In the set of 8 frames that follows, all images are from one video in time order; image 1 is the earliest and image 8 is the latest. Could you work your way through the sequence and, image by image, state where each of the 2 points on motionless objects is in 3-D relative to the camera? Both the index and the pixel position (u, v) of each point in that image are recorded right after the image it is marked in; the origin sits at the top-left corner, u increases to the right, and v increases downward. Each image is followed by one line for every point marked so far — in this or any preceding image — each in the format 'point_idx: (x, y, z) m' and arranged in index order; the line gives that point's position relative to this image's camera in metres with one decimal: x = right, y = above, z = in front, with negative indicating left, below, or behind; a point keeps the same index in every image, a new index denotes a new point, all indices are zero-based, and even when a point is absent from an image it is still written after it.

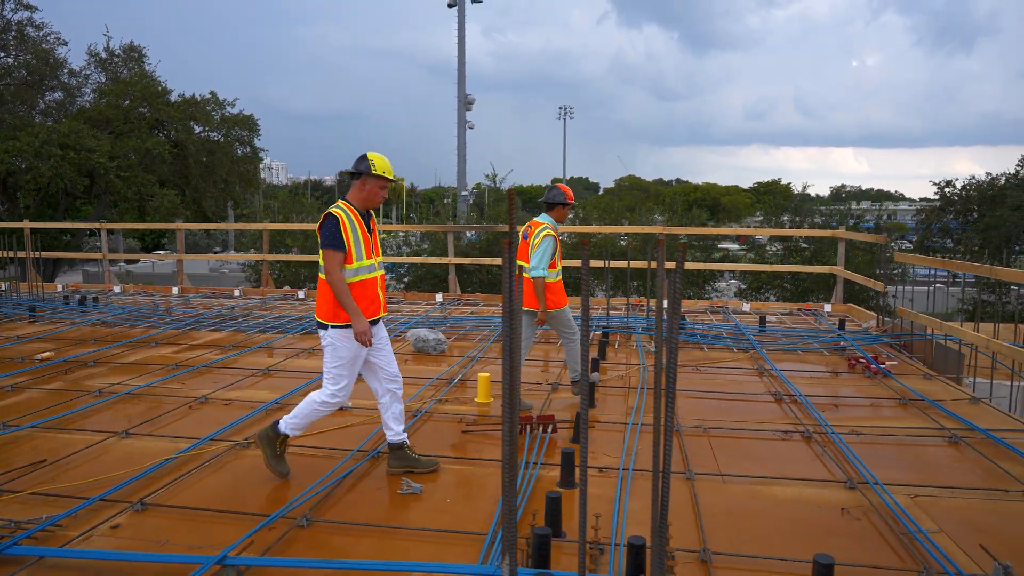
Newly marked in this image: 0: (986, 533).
0: (+1.9, -1.0, +2.9) m
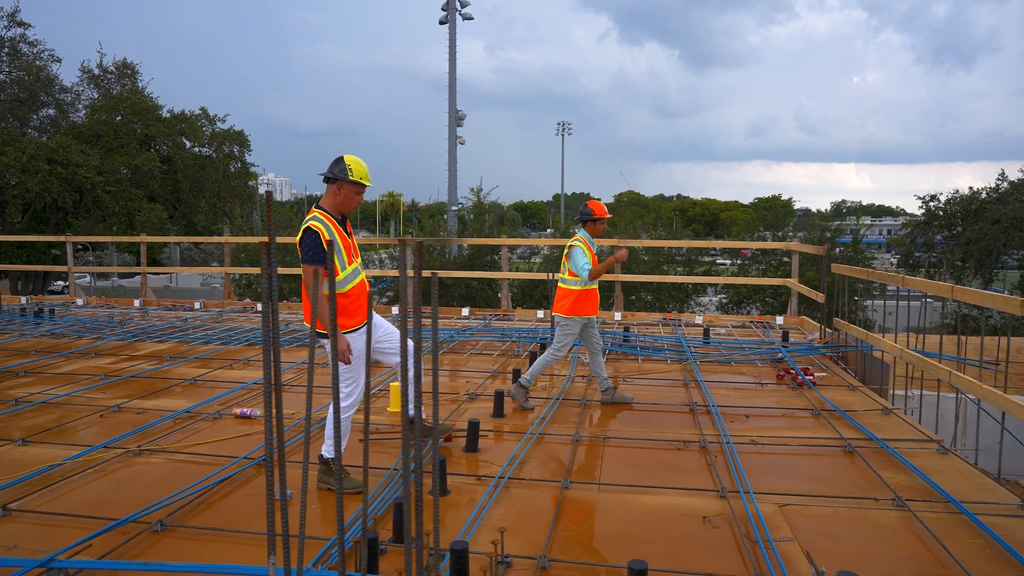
0: (+1.3, -1.0, +2.9) m
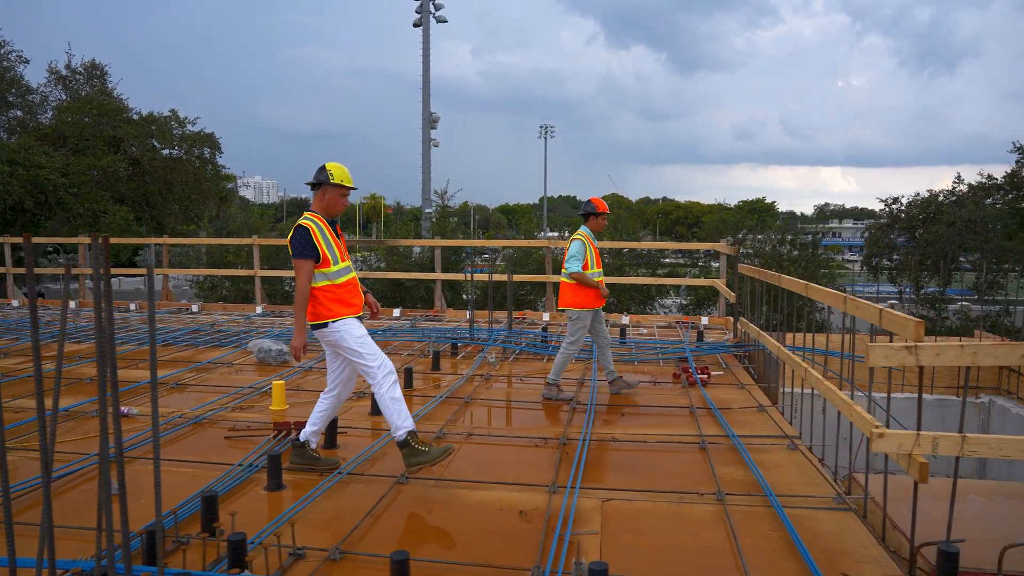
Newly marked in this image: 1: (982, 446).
0: (+0.5, -1.0, +2.9) m
1: (+1.6, -0.5, +2.5) m
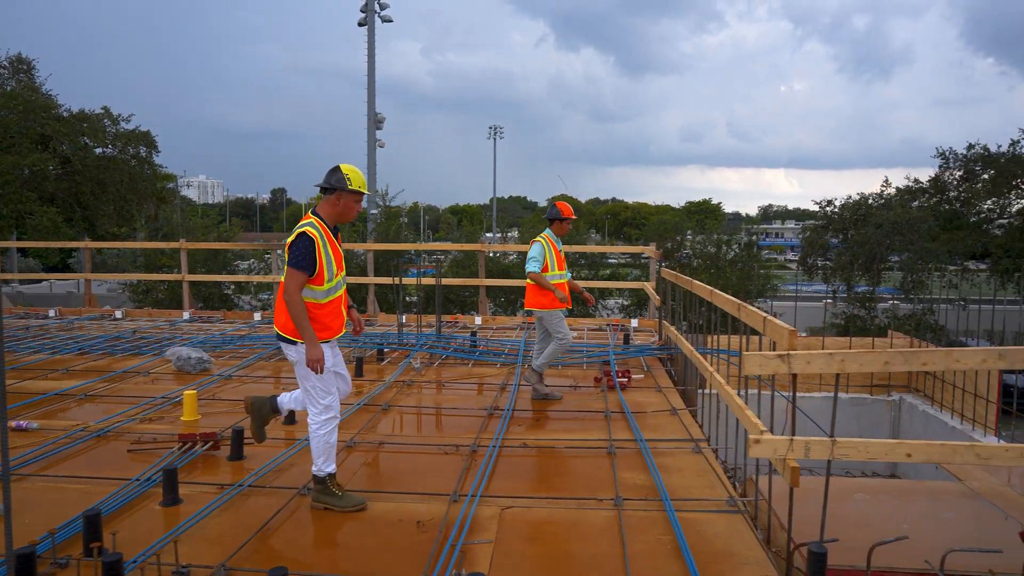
0: (+0.1, -1.0, +3.0) m
1: (+1.2, -0.6, +2.6) m
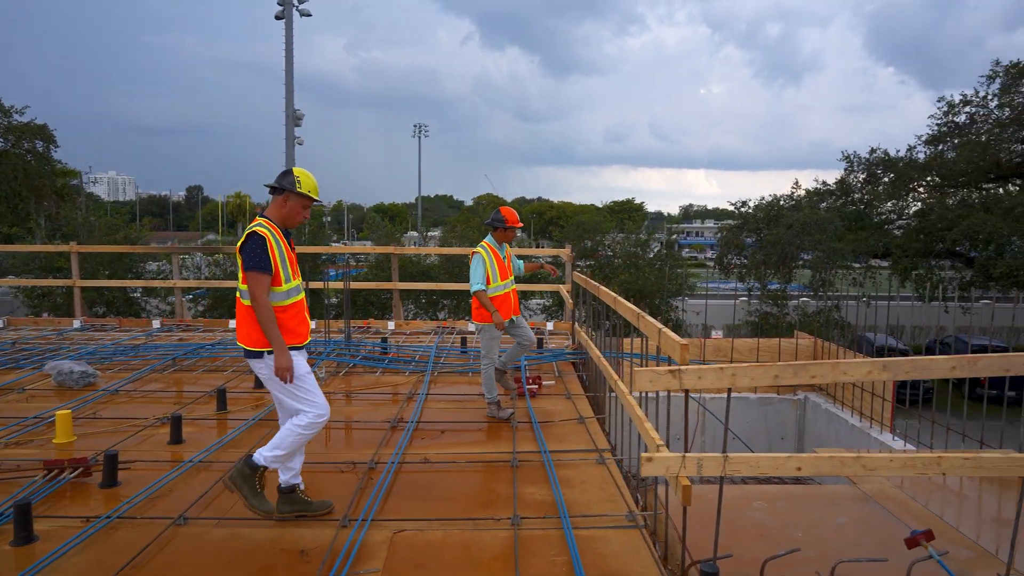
0: (-0.3, -1.1, +2.8) m
1: (+0.8, -0.6, +2.5) m
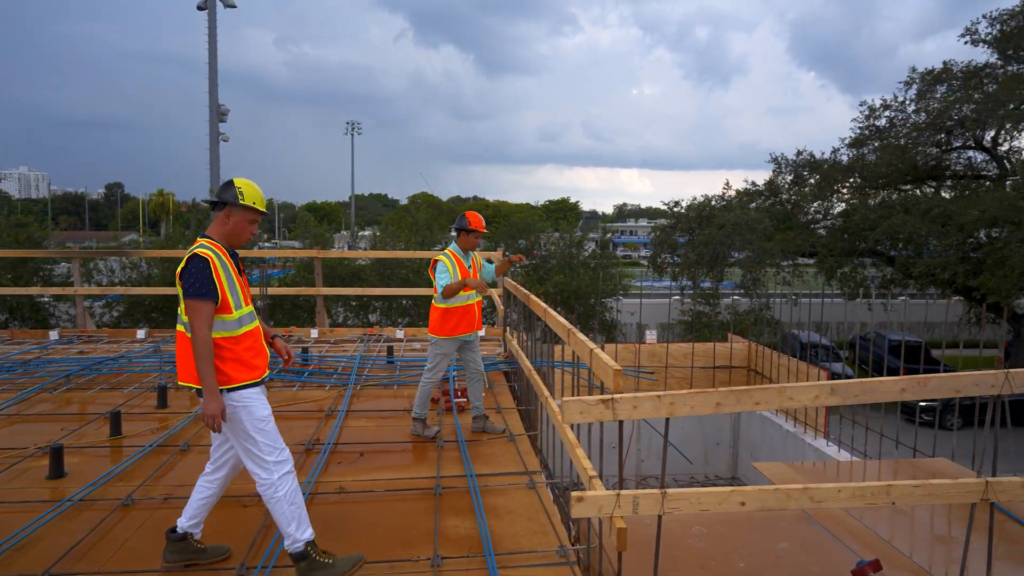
0: (-0.6, -1.2, +2.5) m
1: (+0.5, -0.7, +2.3) m
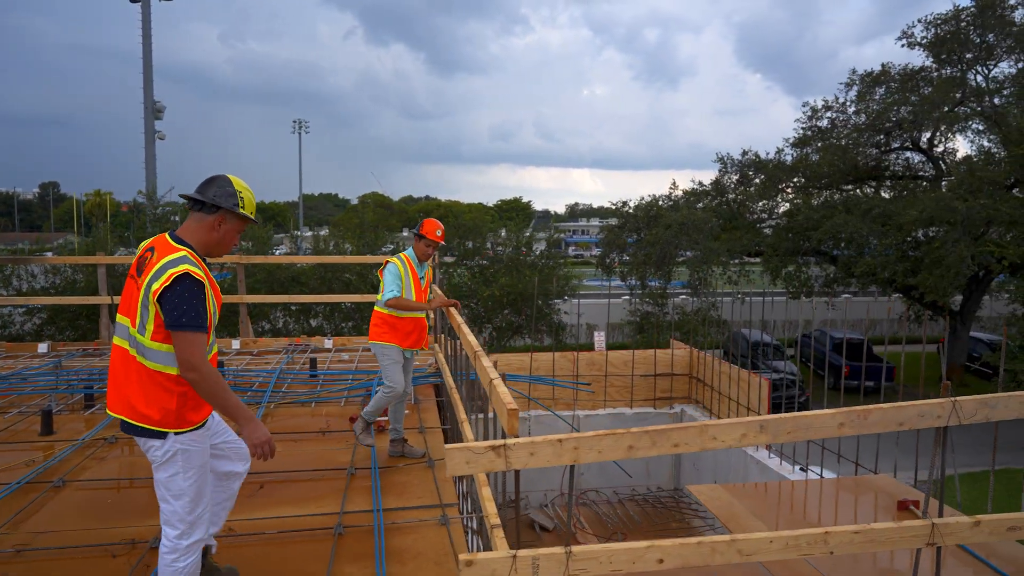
0: (-1.0, -1.2, +2.1) m
1: (+0.2, -0.7, +2.0) m
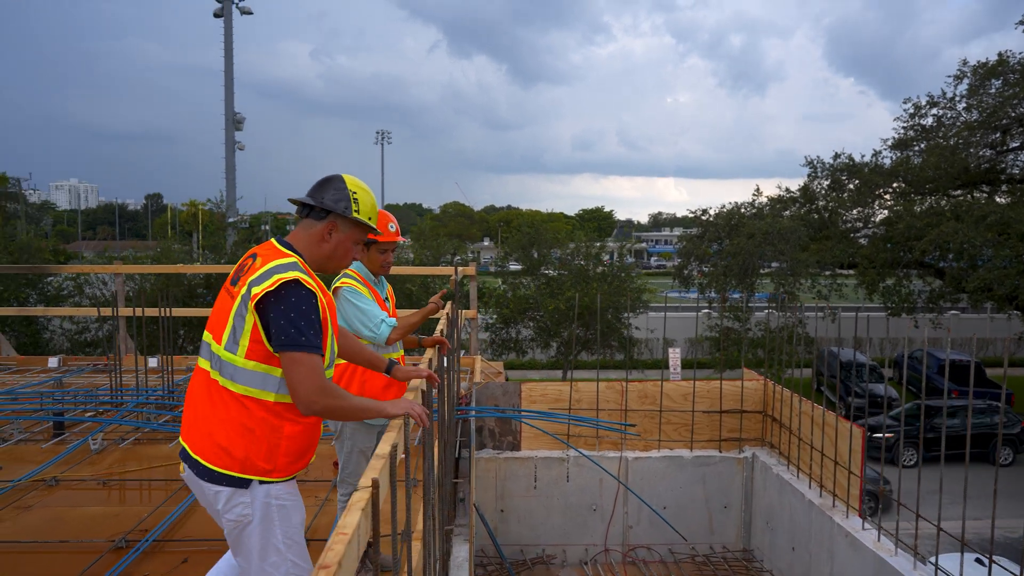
0: (-1.2, -1.3, +1.2) m
1: (0.0, -0.8, +1.0) m
